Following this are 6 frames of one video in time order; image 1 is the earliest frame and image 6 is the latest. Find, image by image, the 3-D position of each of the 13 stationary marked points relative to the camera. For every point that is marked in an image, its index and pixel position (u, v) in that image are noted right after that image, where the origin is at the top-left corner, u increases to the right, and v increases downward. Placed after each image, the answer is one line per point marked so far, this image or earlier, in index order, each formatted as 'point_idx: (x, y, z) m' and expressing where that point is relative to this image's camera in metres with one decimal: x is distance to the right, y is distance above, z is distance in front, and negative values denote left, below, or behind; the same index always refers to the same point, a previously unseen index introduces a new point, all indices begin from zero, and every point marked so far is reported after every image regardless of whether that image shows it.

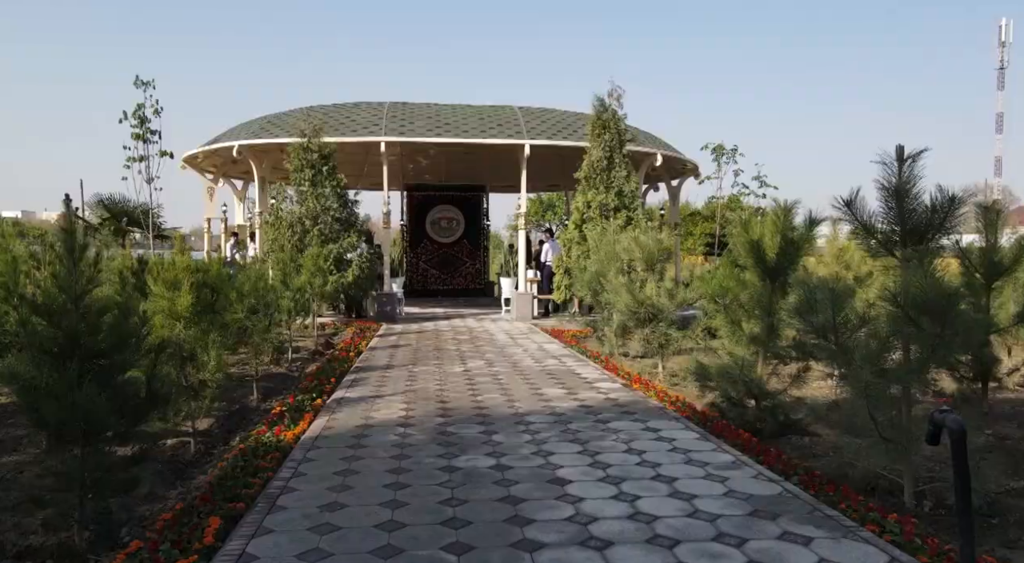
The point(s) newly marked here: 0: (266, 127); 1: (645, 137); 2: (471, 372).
0: (-5.4, +3.4, +17.3) m
1: (+3.2, +3.4, +18.6) m
2: (-0.5, -1.0, +8.9) m
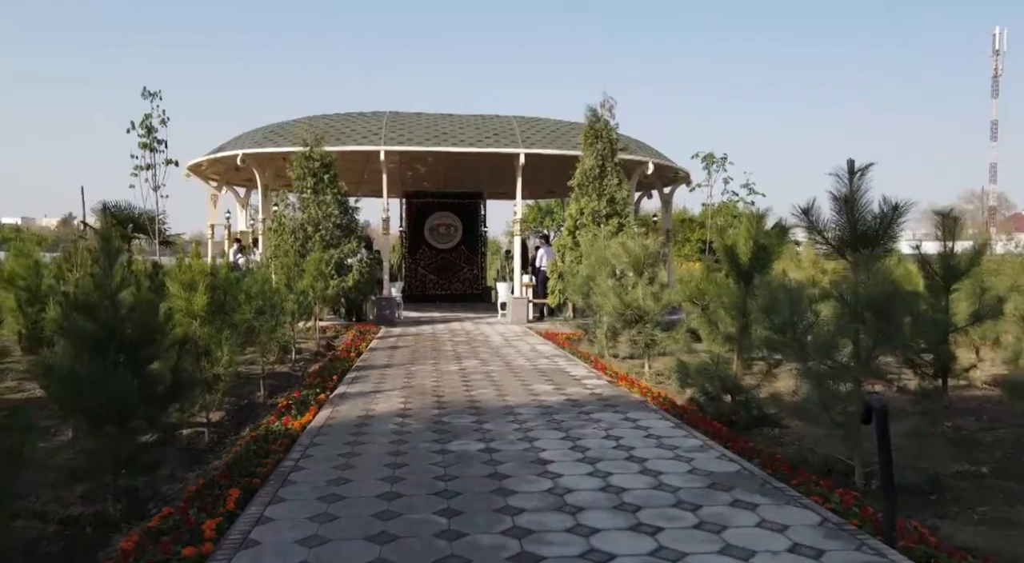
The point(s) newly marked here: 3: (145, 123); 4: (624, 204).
0: (-5.5, +3.3, +17.8) m
1: (+3.1, +3.3, +19.2) m
2: (-0.6, -1.1, +9.4) m
3: (-7.8, +3.3, +16.5) m
4: (+2.3, +1.6, +15.7) m
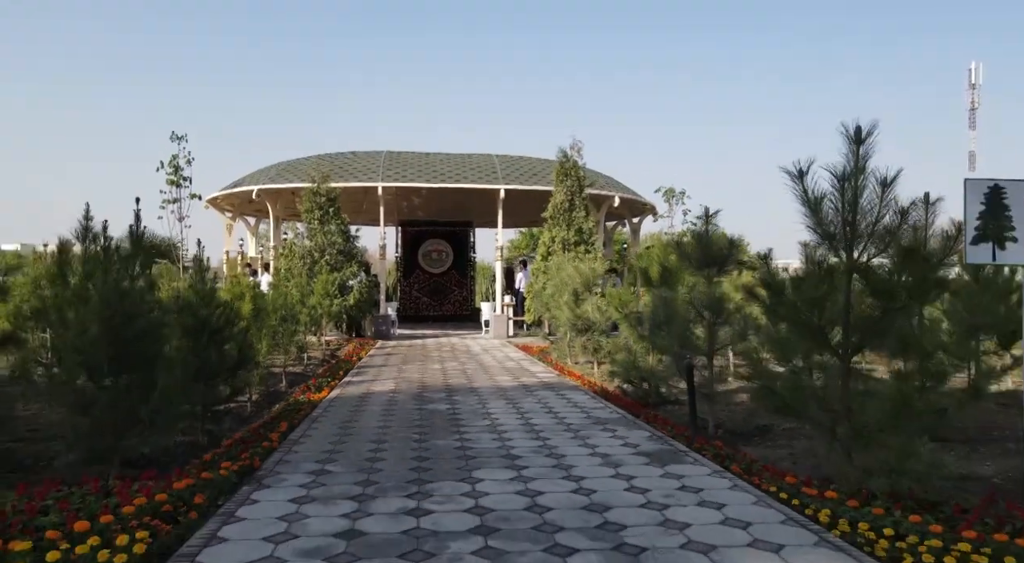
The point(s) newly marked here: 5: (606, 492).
0: (-6.0, +2.8, +20.3) m
1: (+2.6, +2.8, +21.6) m
2: (-1.0, -1.3, +11.8) m
3: (-8.2, +2.9, +18.9) m
4: (+1.9, +1.1, +18.2) m
5: (+0.5, -1.2, +4.4) m
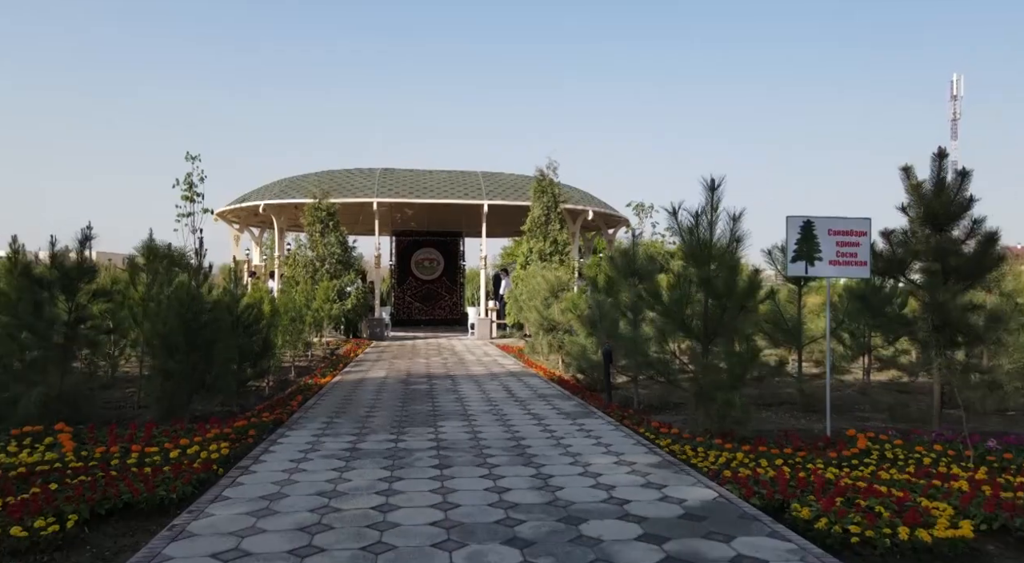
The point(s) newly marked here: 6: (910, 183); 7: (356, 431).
0: (-6.5, +2.6, +22.3) m
1: (+2.1, +2.6, +23.7) m
2: (-1.4, -1.4, +13.8) m
3: (-8.7, +2.7, +21.0) m
4: (+1.4, +0.9, +20.2) m
5: (+0.1, -1.2, +6.5) m
6: (+3.5, +0.9, +6.9) m
7: (-1.3, -1.2, +6.5) m
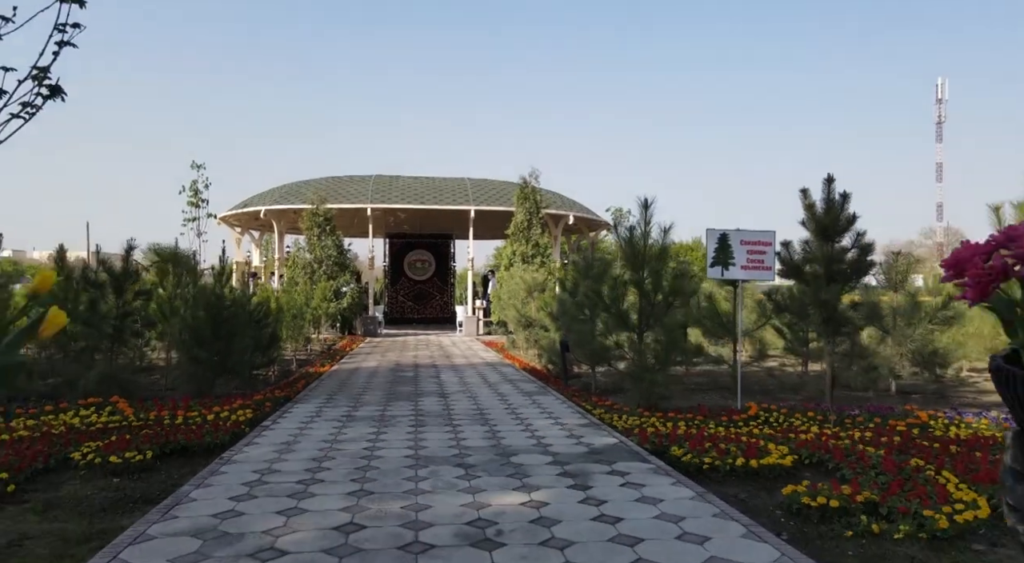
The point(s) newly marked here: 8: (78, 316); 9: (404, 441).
0: (-6.9, +2.6, +23.8) m
1: (+1.7, +2.6, +25.2) m
2: (-1.8, -1.4, +15.3) m
3: (-9.1, +2.7, +22.4) m
4: (+0.9, +0.9, +21.7) m
5: (-0.2, -1.3, +8.0) m
6: (+3.2, +0.8, +8.4) m
7: (-1.7, -1.3, +8.0) m
8: (-4.5, -0.4, +8.1) m
9: (-0.8, -1.2, +5.9) m
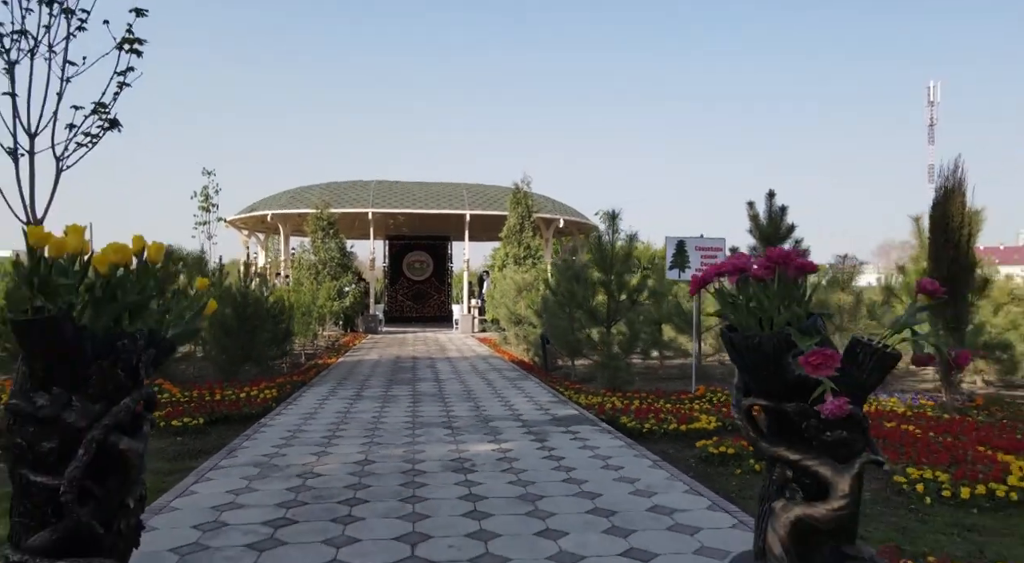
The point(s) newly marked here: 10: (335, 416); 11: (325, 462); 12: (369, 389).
0: (-7.1, +2.6, +25.1) m
1: (+1.5, +2.6, +26.5) m
2: (-2.0, -1.4, +16.6) m
3: (-9.4, +2.7, +23.7) m
4: (+0.7, +0.9, +23.0) m
5: (-0.4, -1.3, +9.3) m
6: (+3.0, +0.8, +9.7) m
7: (-1.8, -1.3, +9.3) m
8: (-4.7, -0.4, +9.4) m
9: (-1.0, -1.2, +7.3) m
10: (-1.6, -1.2, +7.0) m
11: (-1.2, -1.1, +4.9) m
12: (-1.7, -1.3, +9.2) m
